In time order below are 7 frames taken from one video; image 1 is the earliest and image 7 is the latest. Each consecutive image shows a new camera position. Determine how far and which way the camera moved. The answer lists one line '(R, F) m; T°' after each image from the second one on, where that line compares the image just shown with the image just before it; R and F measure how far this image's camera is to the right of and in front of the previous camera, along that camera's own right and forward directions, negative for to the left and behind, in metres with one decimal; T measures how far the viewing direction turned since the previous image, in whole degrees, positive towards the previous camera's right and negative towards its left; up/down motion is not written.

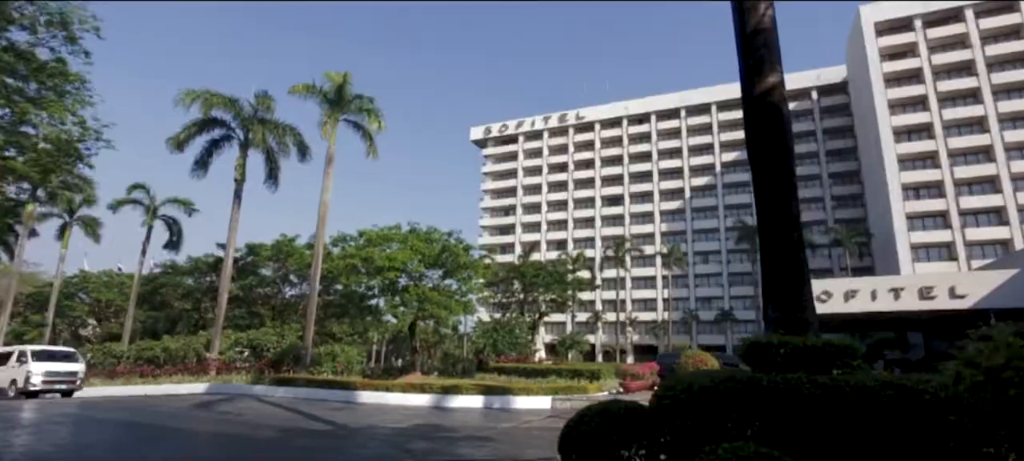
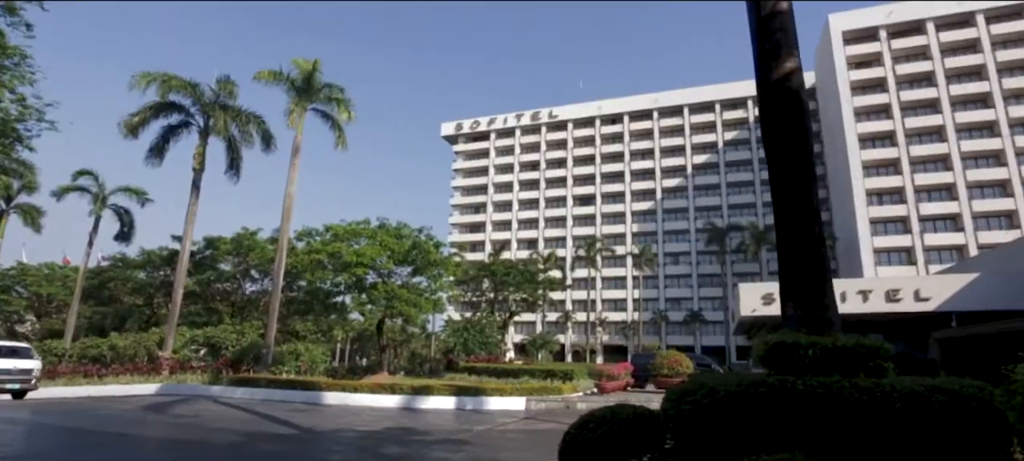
(-0.2, +0.5) m; +3°
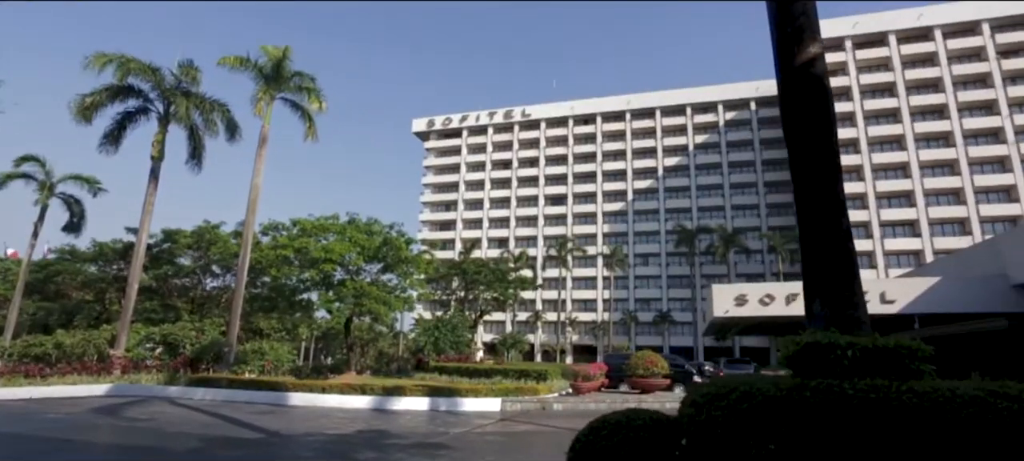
(-0.2, +0.4) m; +3°
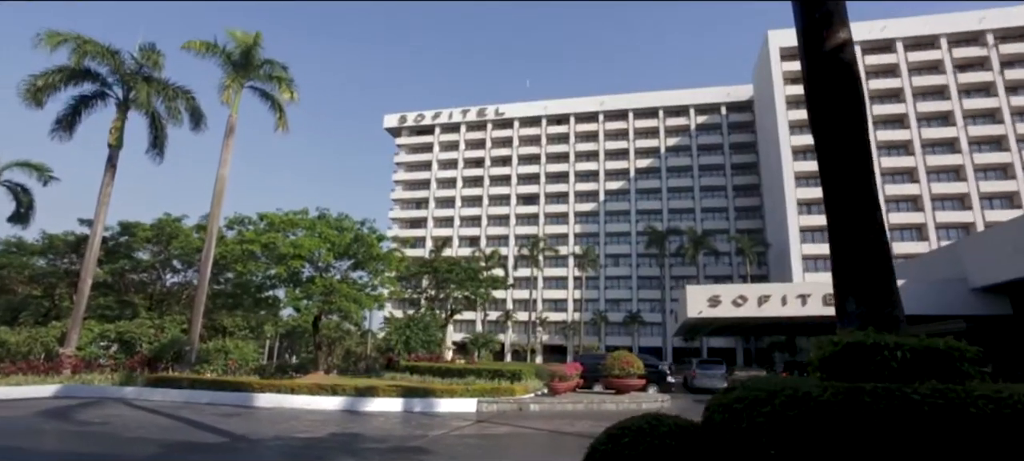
(-0.3, +0.3) m; +3°
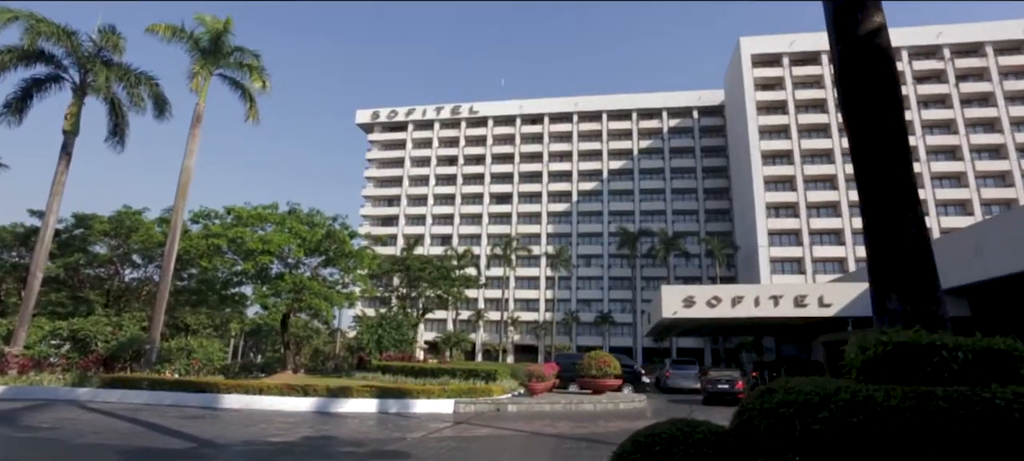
(-0.3, +0.3) m; +3°
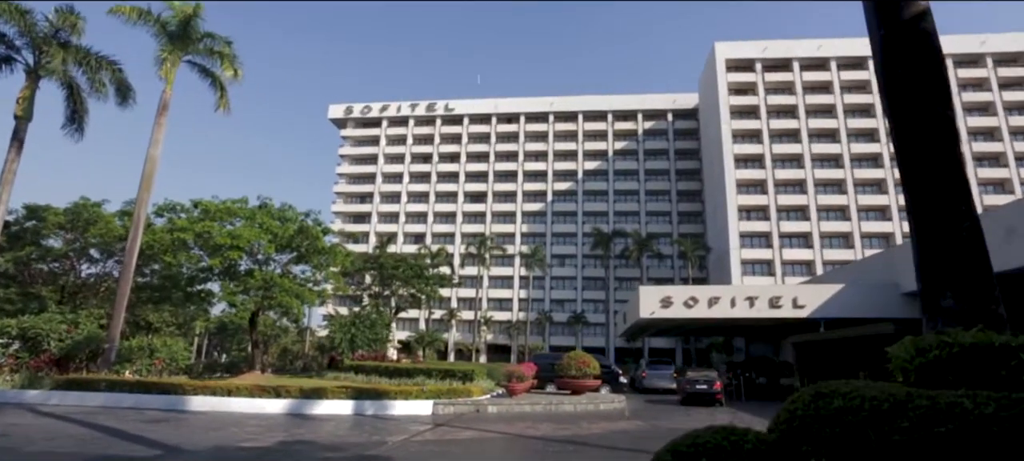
(-0.3, +0.3) m; +3°
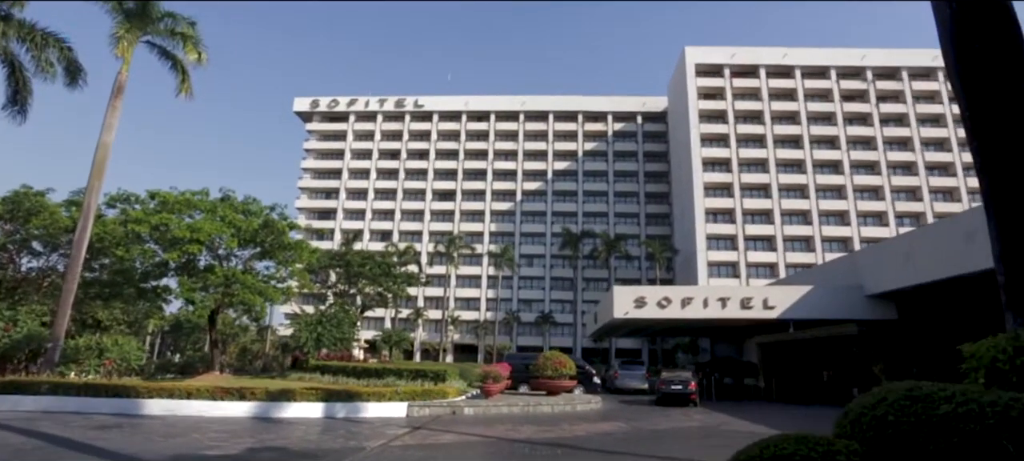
(-0.4, +0.4) m; +4°
